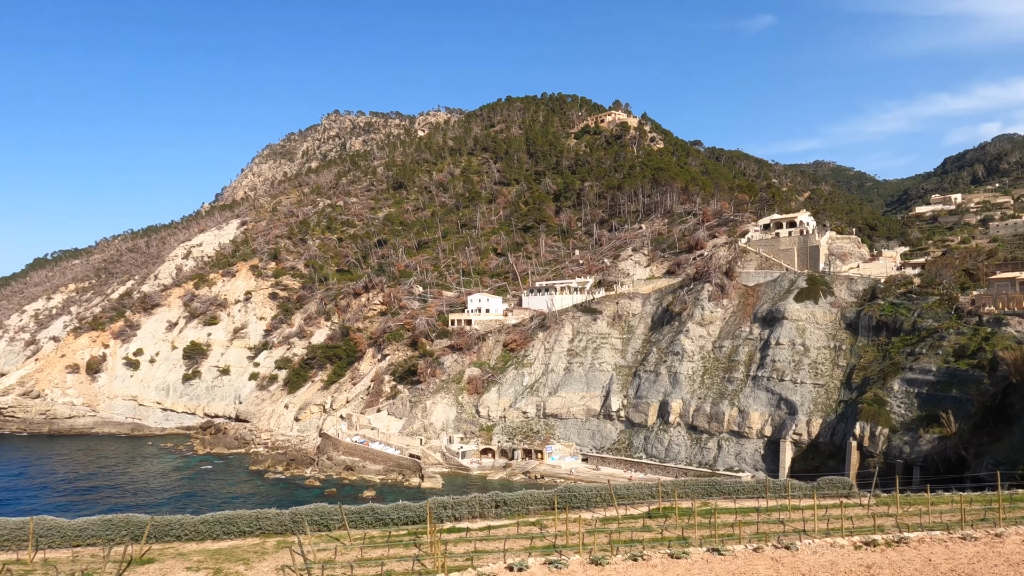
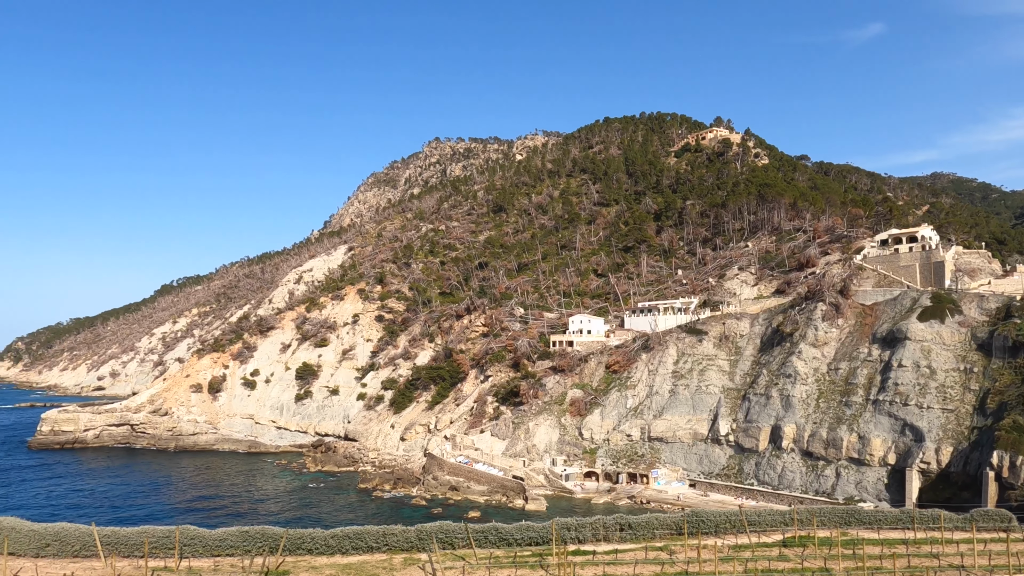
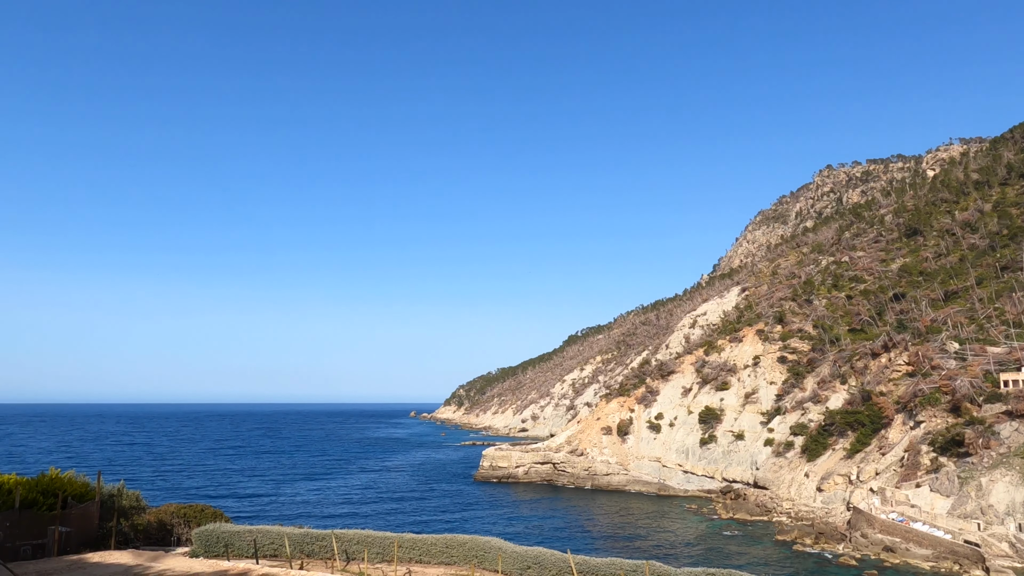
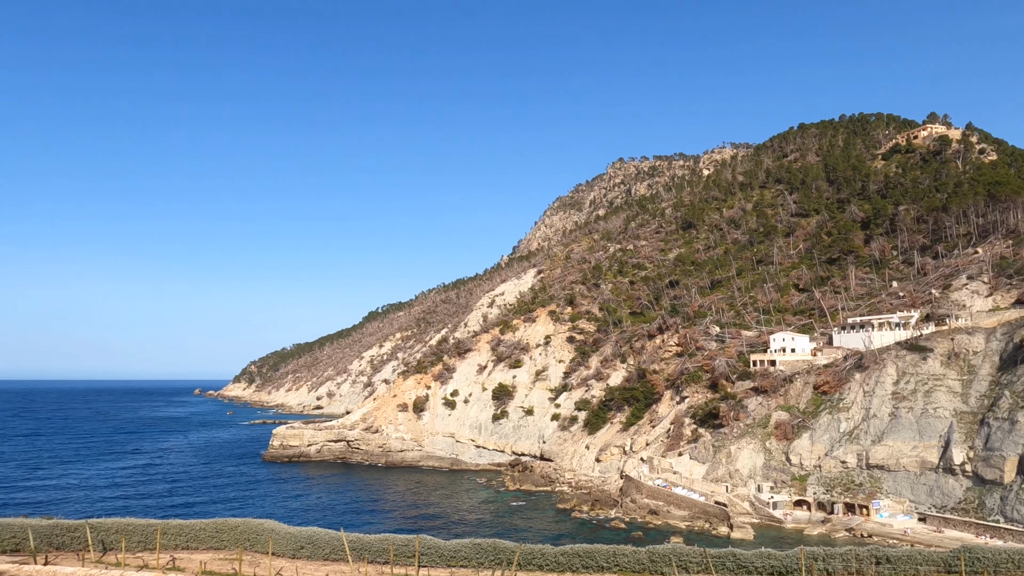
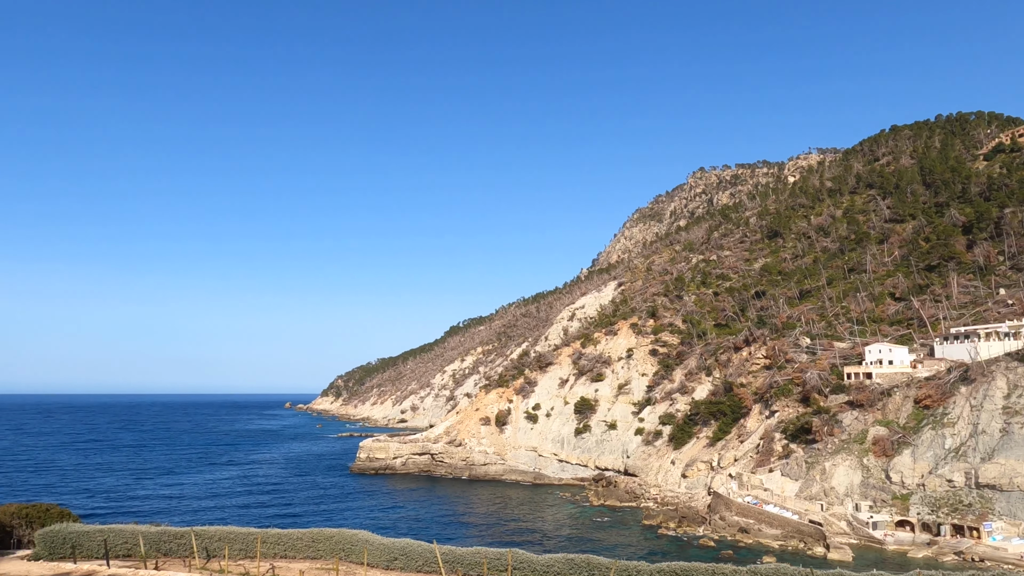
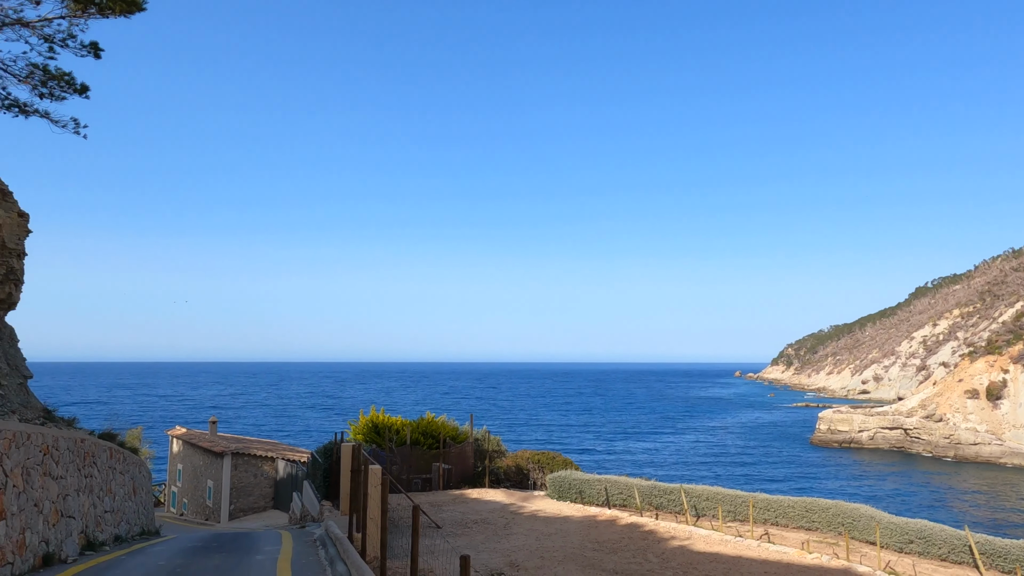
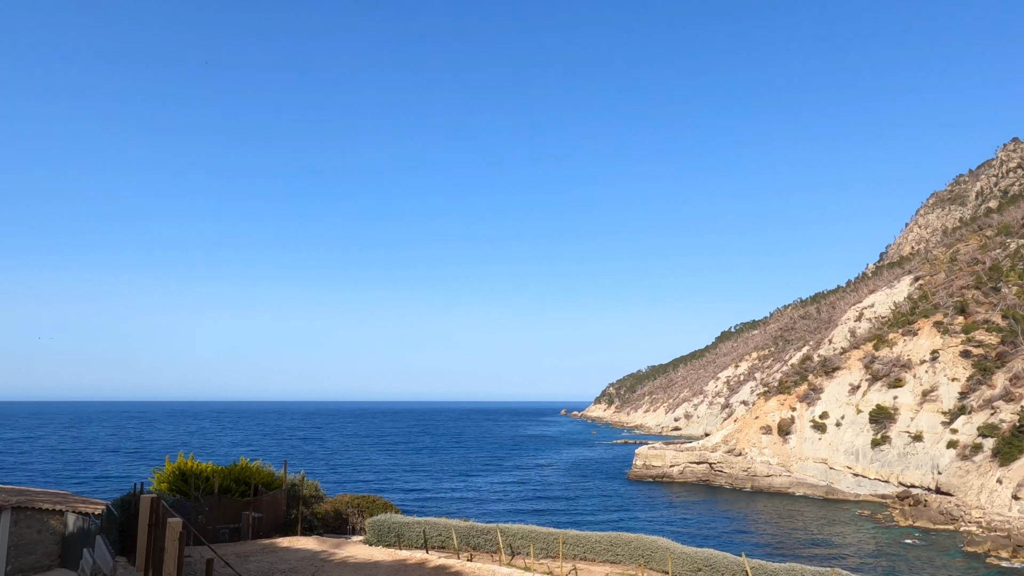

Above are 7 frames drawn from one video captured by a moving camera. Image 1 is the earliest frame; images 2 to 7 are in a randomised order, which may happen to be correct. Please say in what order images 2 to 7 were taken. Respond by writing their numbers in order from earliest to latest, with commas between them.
2, 4, 5, 3, 7, 6
